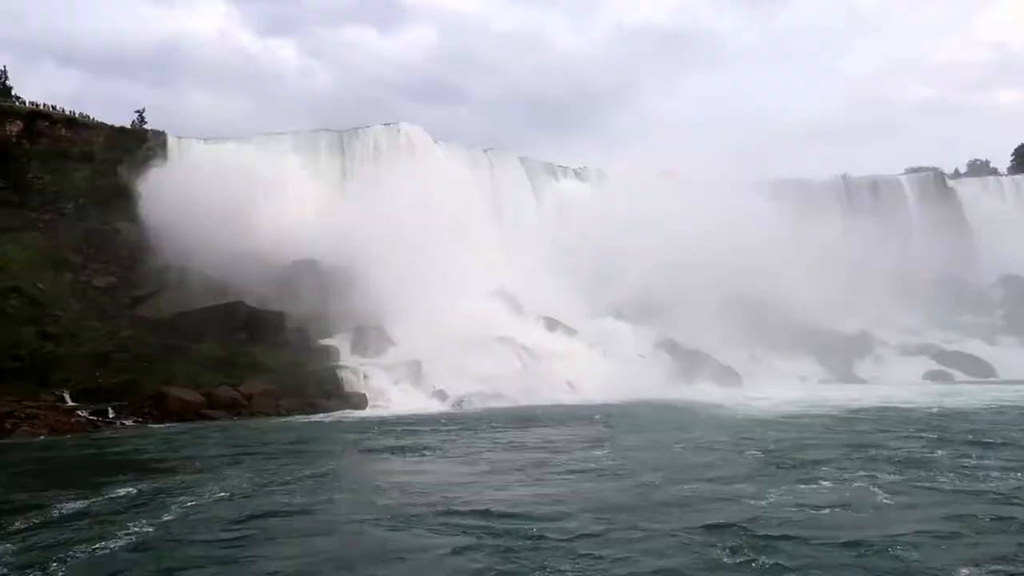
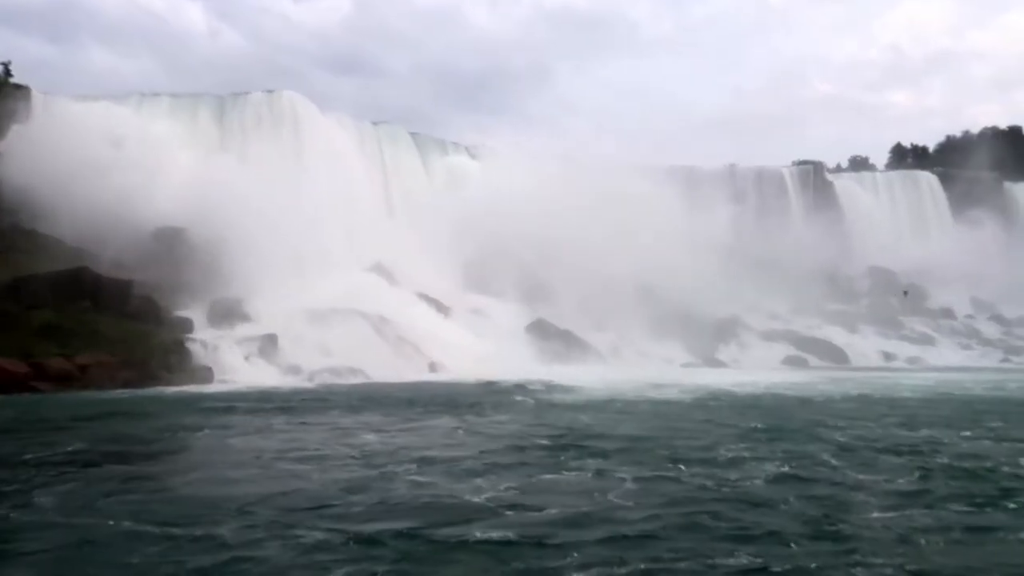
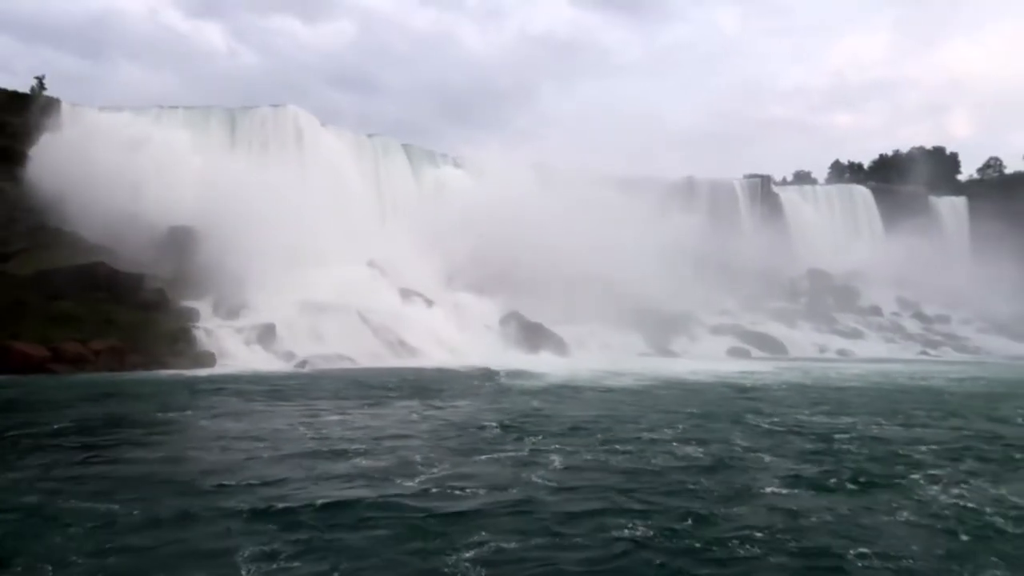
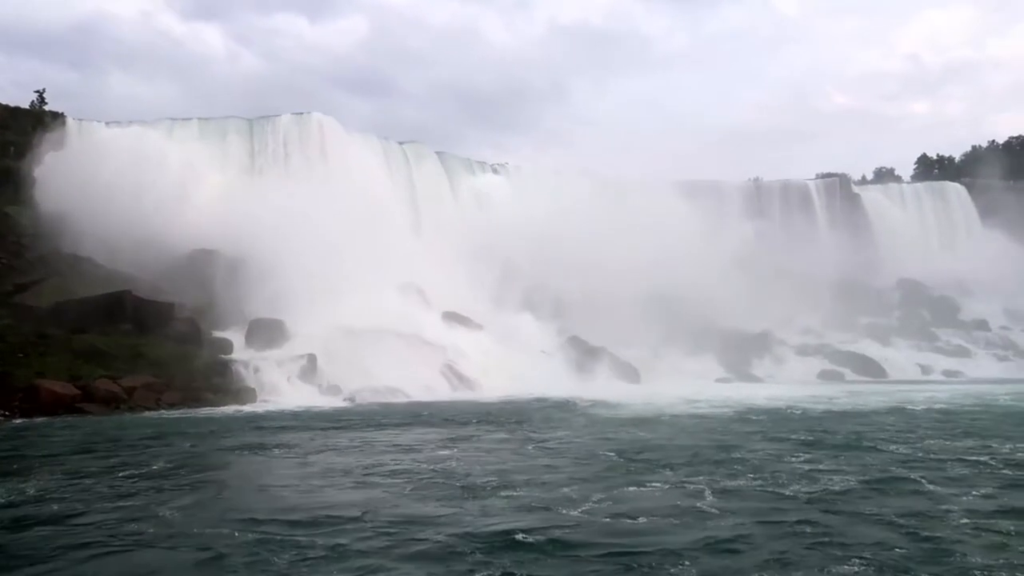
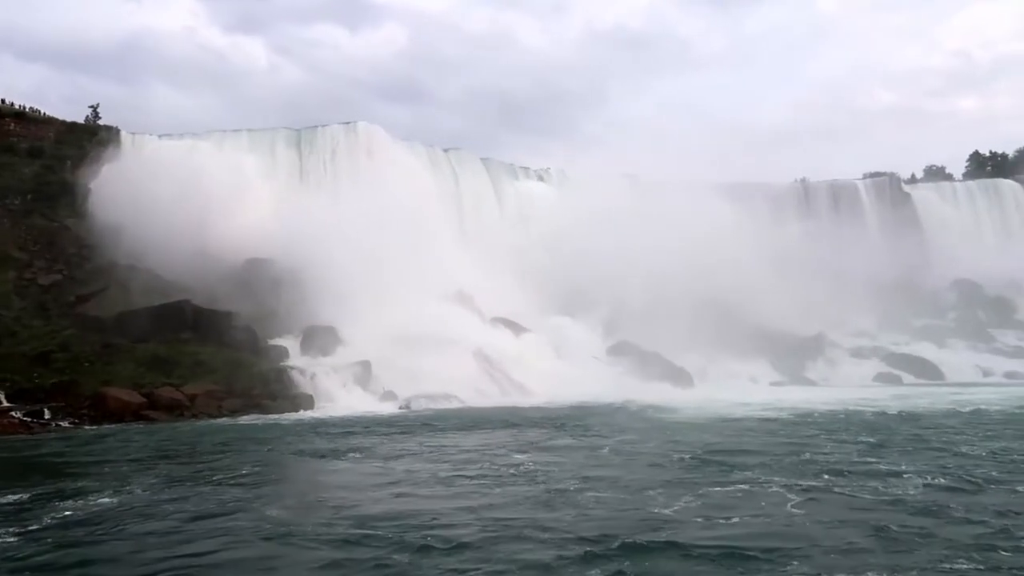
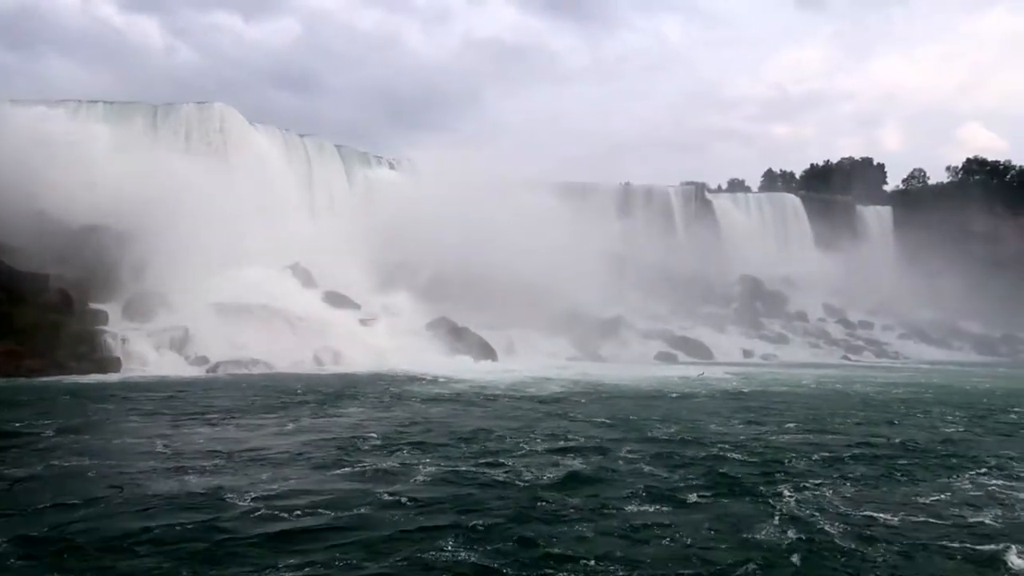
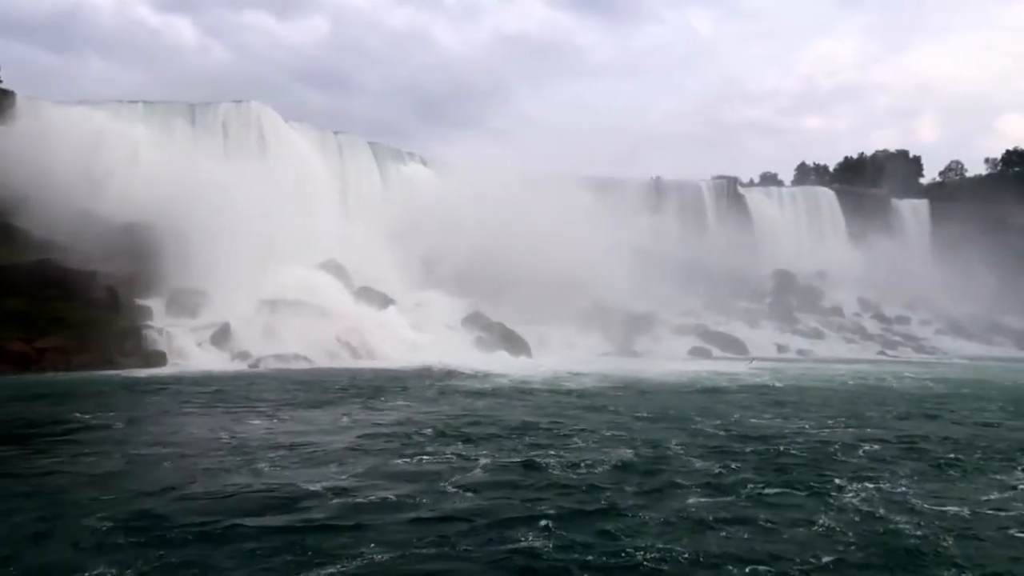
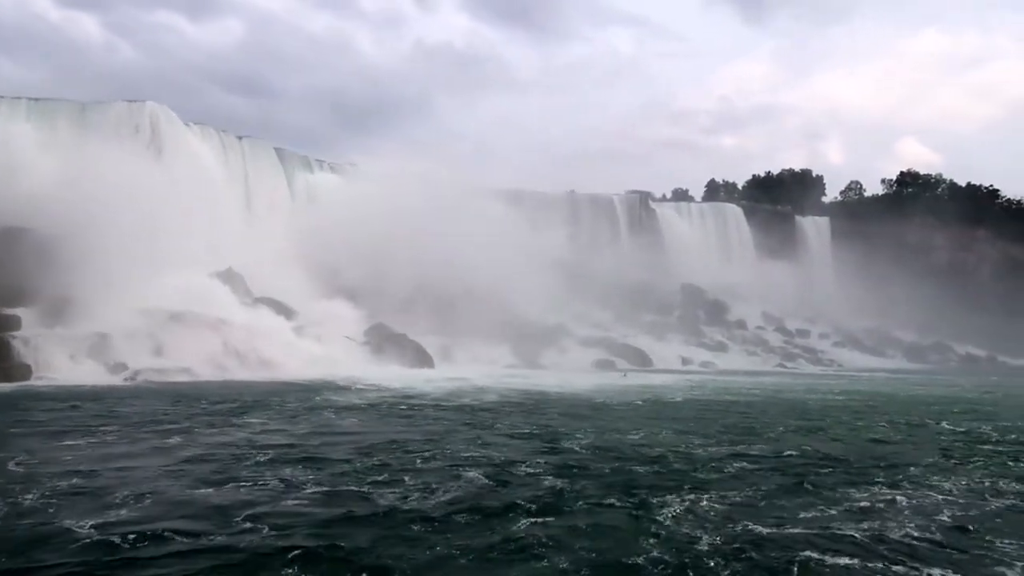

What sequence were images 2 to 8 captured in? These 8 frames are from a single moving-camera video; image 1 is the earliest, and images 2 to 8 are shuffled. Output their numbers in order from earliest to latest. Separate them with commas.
5, 4, 2, 3, 7, 6, 8
